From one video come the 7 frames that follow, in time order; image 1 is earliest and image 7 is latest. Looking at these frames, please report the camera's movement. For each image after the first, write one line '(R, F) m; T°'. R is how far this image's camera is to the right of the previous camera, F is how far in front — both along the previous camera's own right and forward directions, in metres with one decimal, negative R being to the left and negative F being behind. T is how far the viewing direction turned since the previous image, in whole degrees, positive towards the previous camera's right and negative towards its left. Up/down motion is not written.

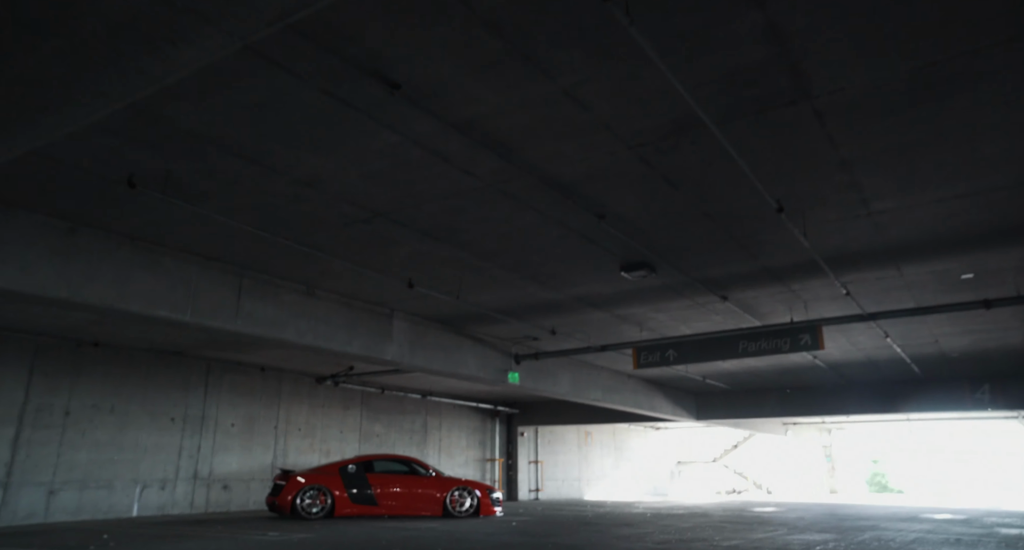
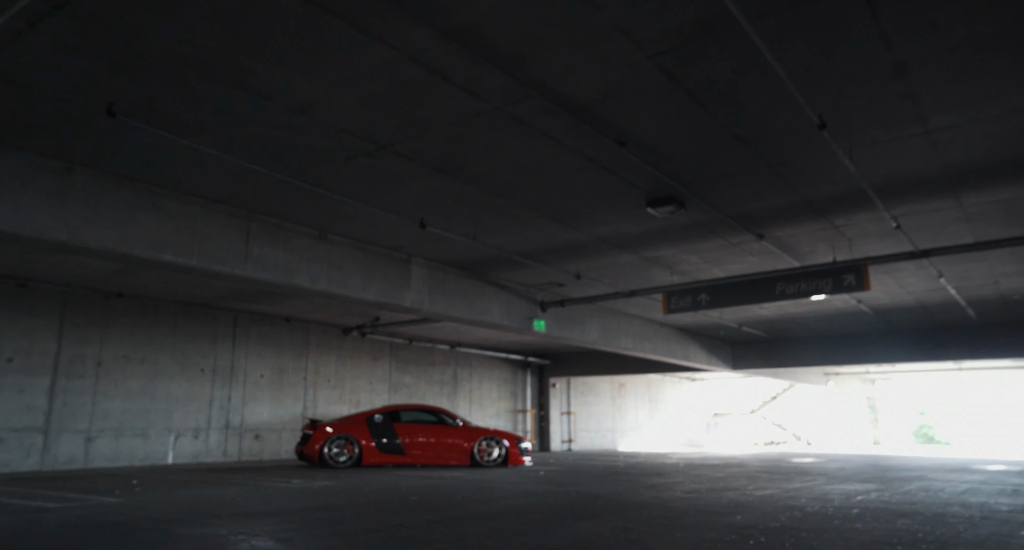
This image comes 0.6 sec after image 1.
(+0.2, +0.6) m; -3°
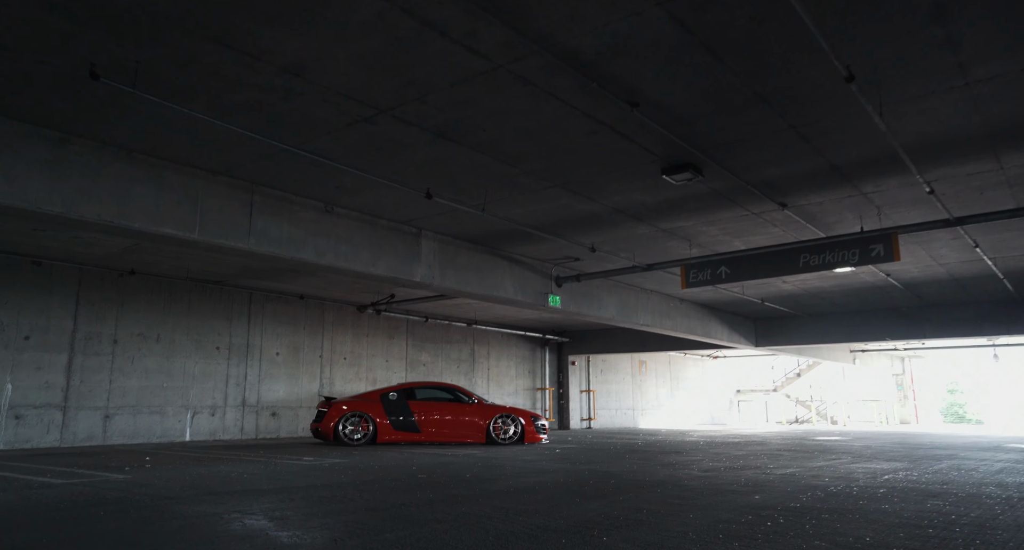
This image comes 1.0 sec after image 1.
(+0.2, +0.3) m; -2°
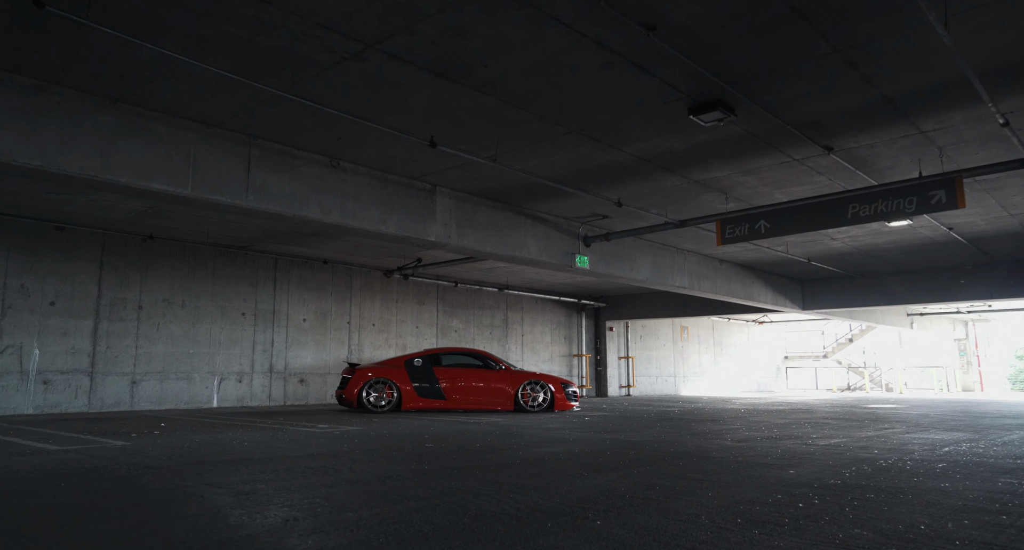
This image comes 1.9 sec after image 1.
(+0.4, +0.8) m; -4°
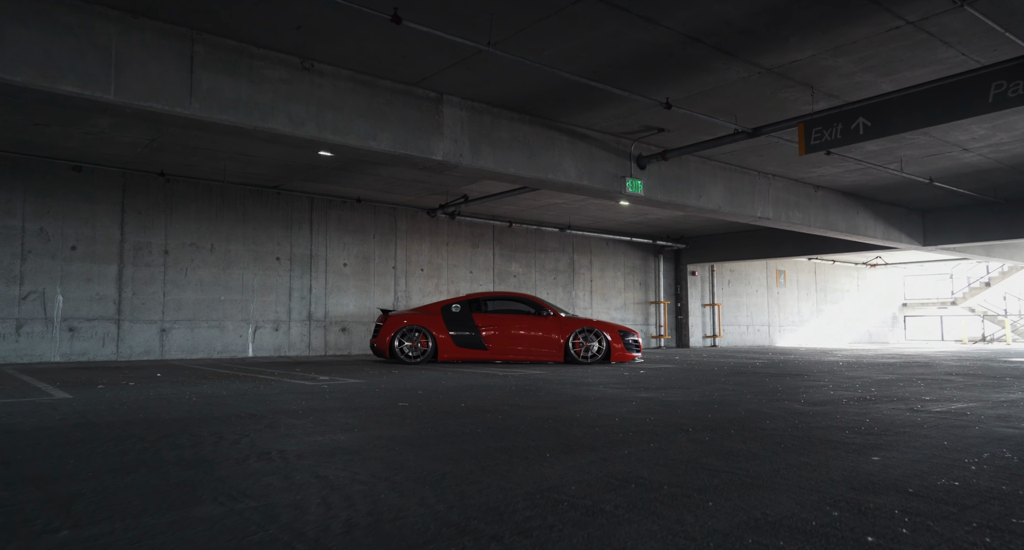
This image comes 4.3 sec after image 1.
(+1.0, +2.1) m; -8°
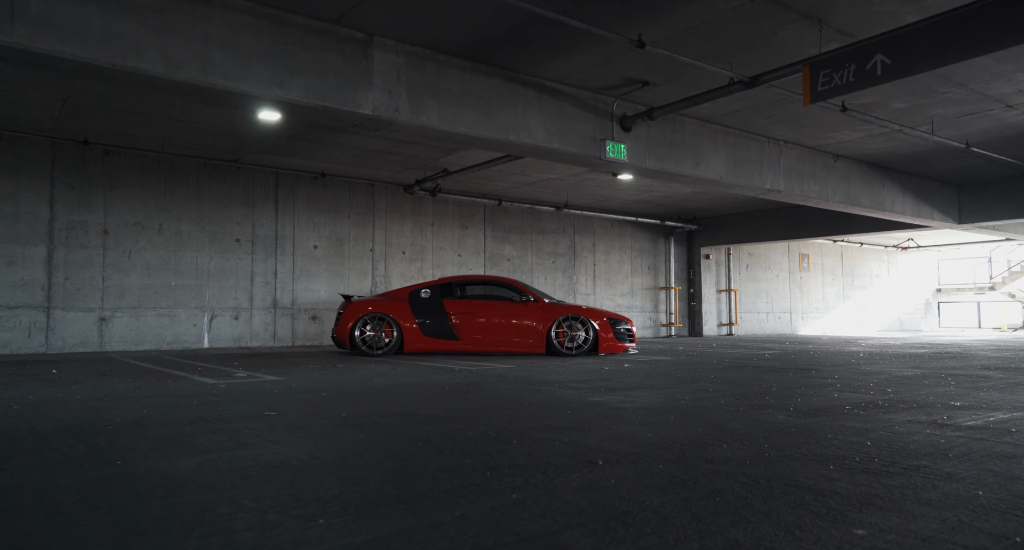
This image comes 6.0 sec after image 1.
(+0.9, +1.6) m; -2°
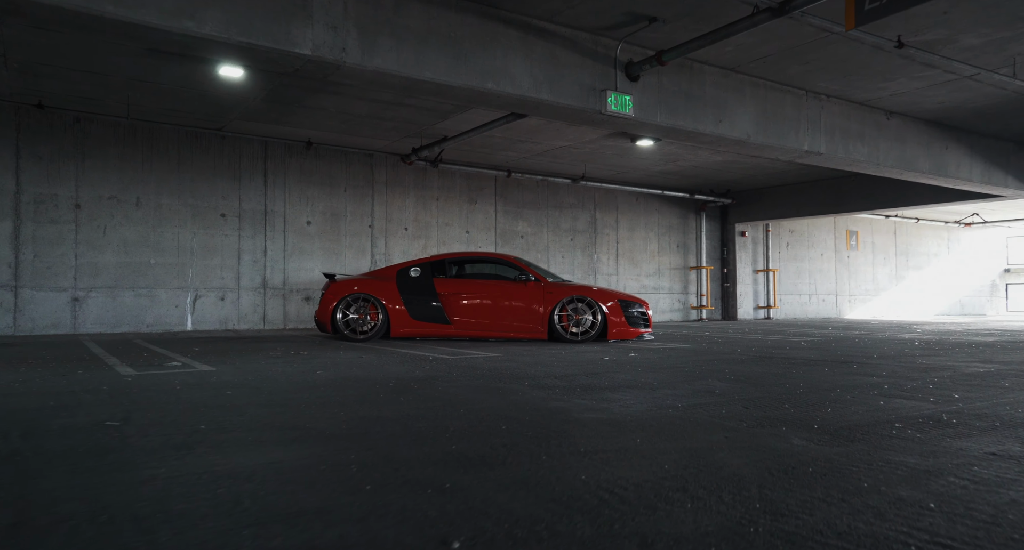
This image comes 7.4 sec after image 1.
(+0.7, +1.4) m; -3°
